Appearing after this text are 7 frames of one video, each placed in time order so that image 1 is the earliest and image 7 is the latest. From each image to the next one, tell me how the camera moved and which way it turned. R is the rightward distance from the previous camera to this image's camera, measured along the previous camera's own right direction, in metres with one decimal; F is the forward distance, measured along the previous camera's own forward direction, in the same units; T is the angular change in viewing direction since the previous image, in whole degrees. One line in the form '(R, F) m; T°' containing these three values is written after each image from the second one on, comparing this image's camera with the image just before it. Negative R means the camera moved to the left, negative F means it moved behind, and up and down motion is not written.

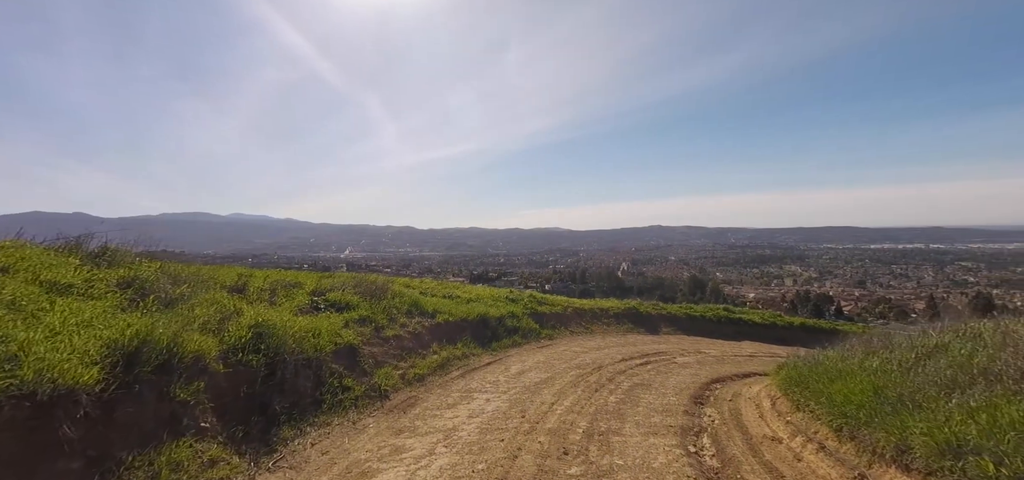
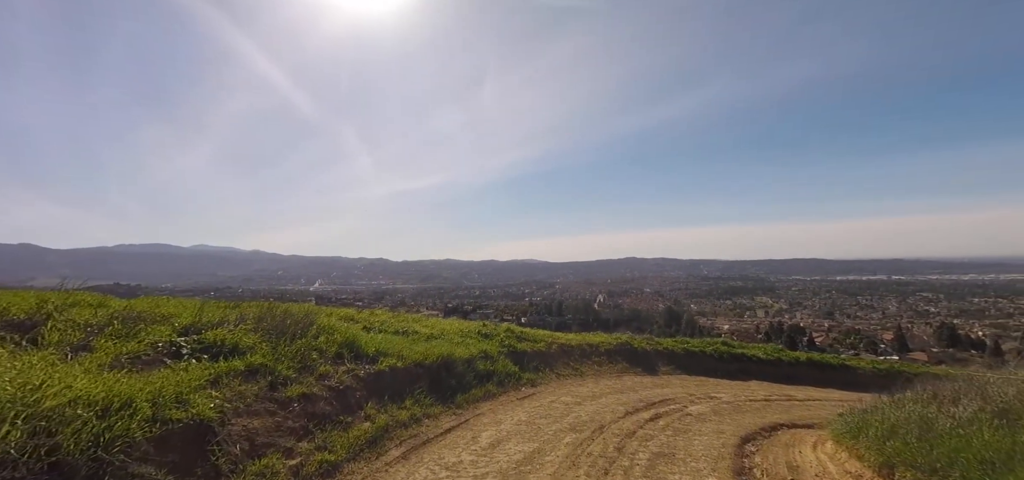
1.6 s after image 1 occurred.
(+0.1, +1.9) m; +3°
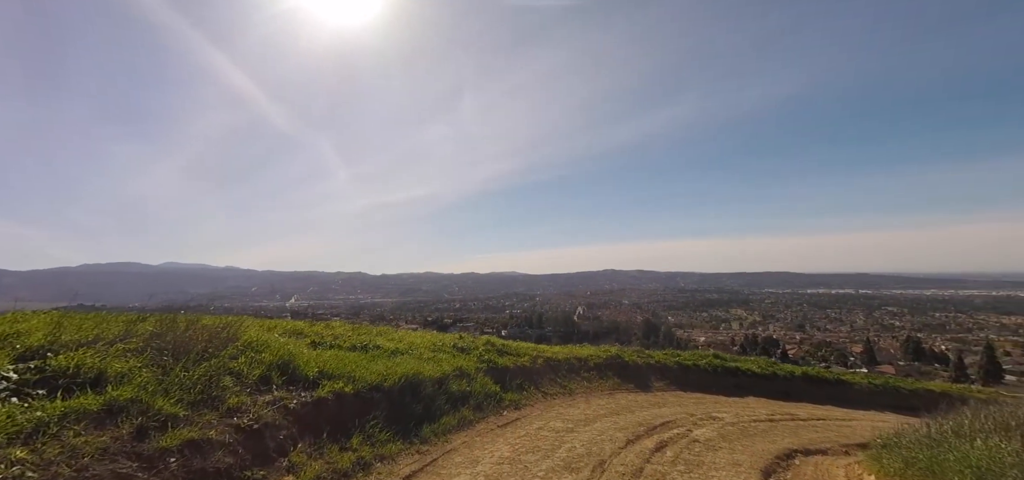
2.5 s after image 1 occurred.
(0.0, +1.1) m; +3°
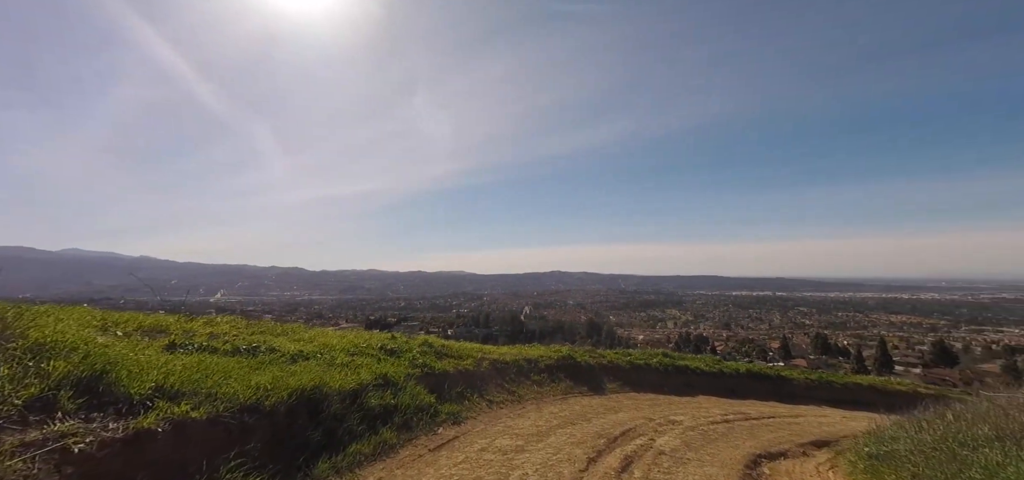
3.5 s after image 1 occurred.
(+0.1, +1.1) m; +7°
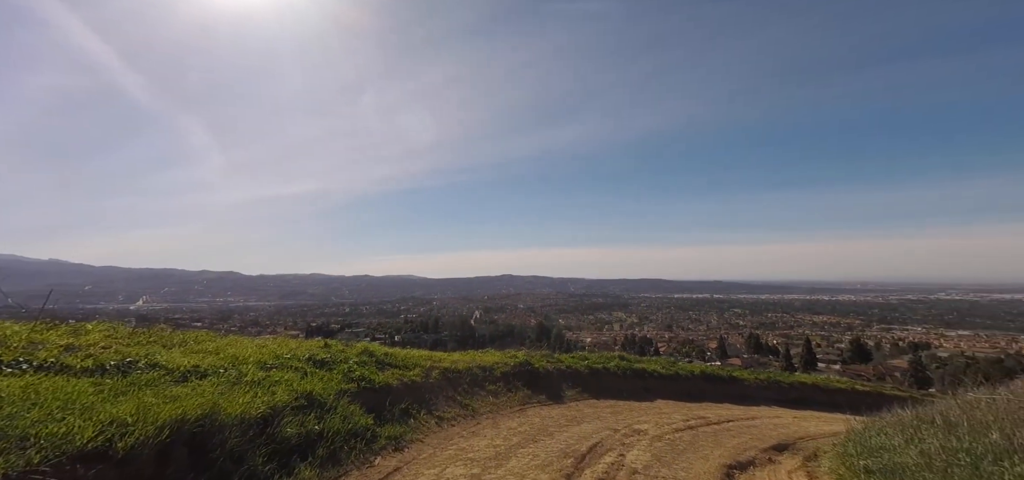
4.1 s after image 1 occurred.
(-0.1, +0.8) m; +6°
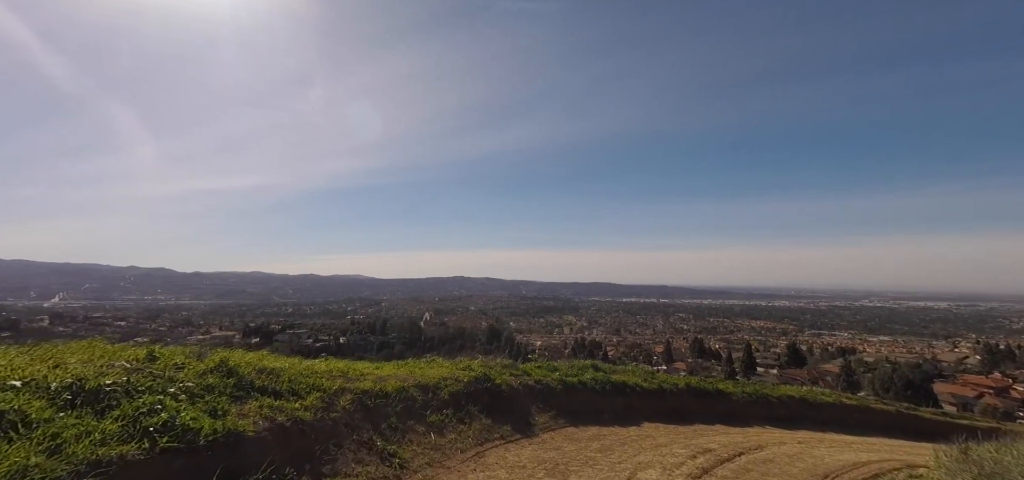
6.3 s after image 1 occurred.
(-0.1, +2.4) m; +6°
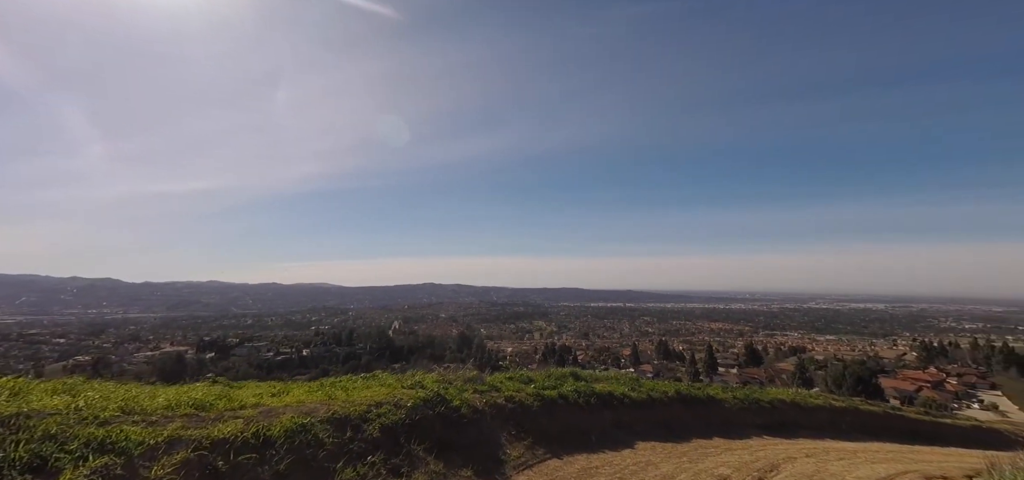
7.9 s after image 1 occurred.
(+0.1, +1.7) m; +4°
